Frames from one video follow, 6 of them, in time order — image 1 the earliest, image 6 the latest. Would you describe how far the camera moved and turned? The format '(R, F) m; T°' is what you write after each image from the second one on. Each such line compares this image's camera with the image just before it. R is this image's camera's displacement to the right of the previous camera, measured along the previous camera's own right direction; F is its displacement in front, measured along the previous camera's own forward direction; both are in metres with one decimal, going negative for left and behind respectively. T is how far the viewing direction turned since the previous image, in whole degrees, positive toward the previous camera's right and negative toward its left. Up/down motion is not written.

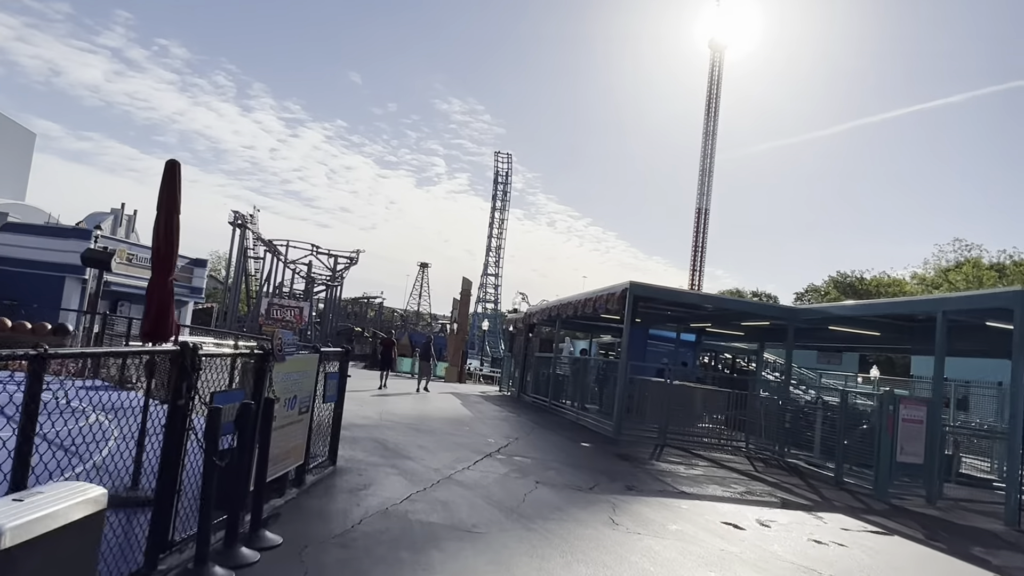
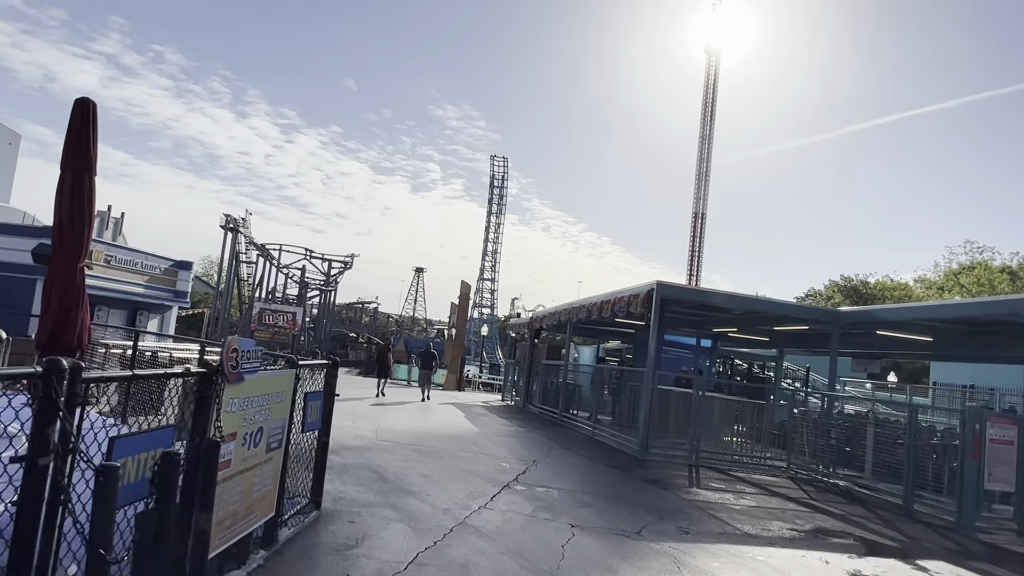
(-0.3, +1.6) m; 0°
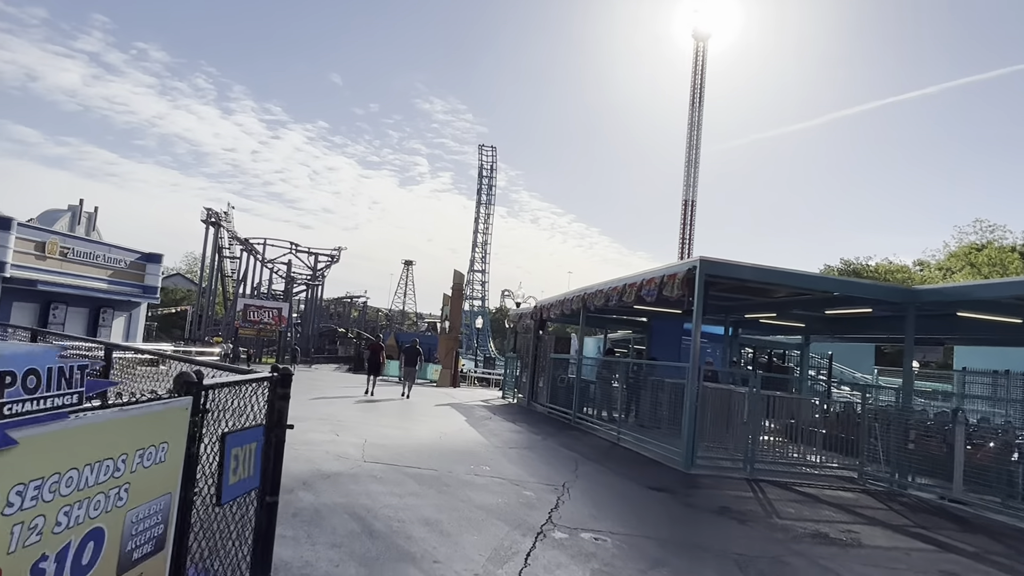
(-0.4, +2.2) m; +1°
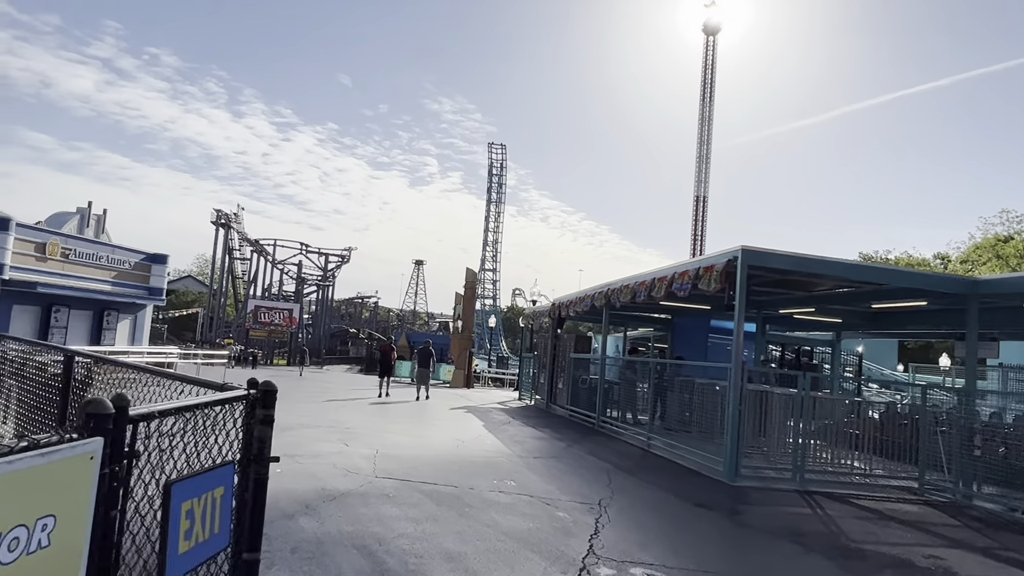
(-0.2, +0.9) m; -1°
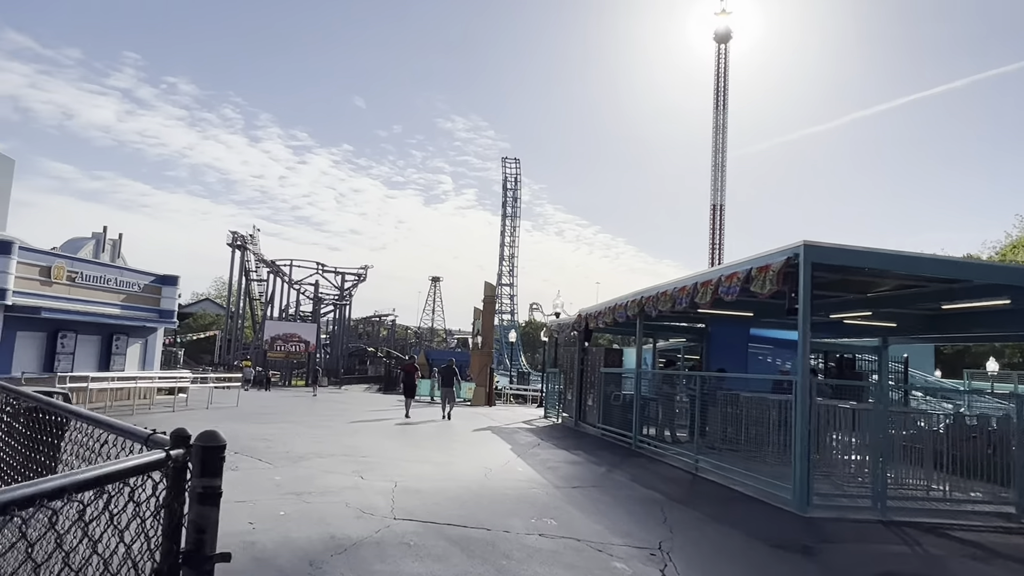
(-0.2, +1.1) m; -1°
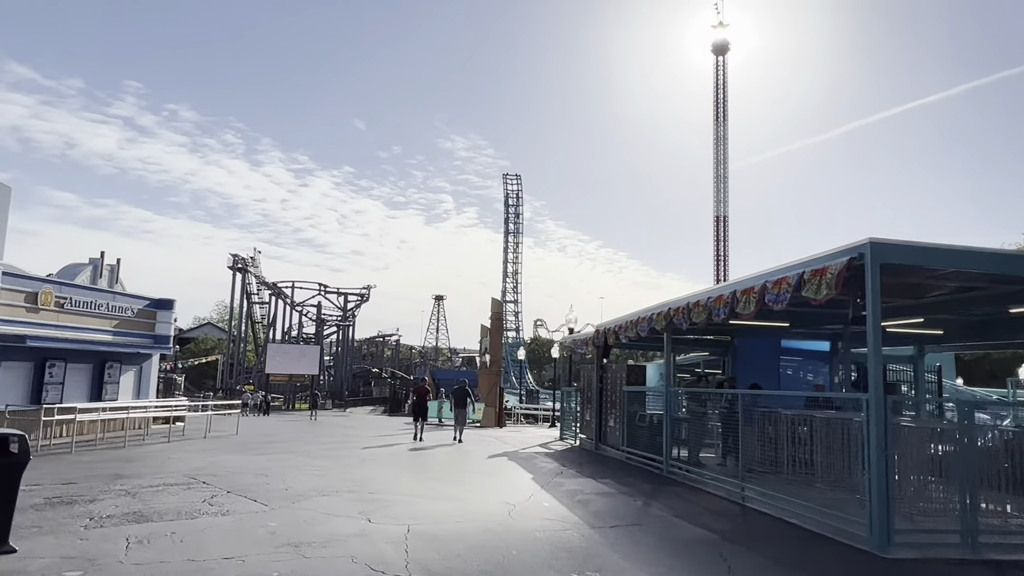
(-0.2, +1.1) m; 0°
